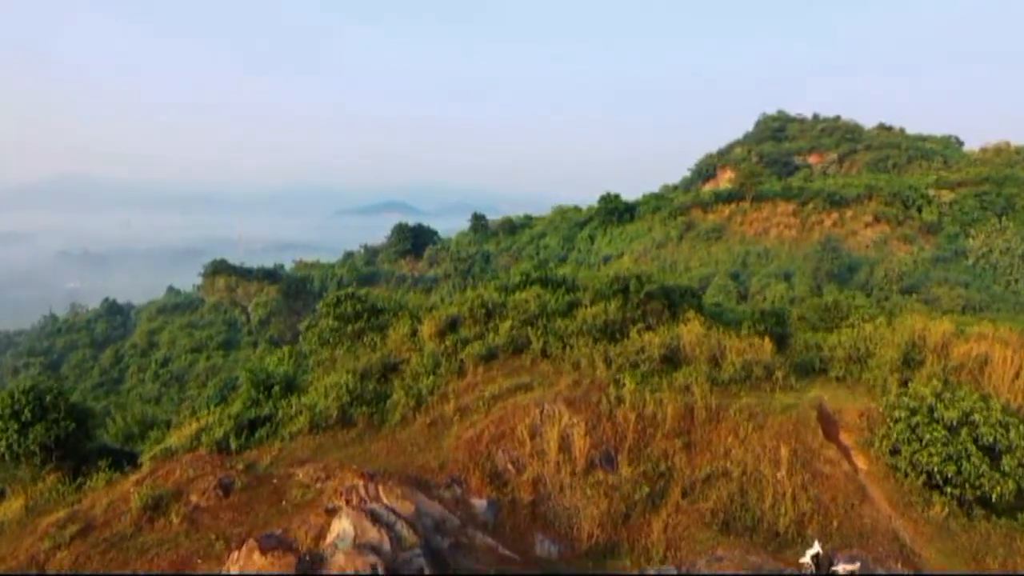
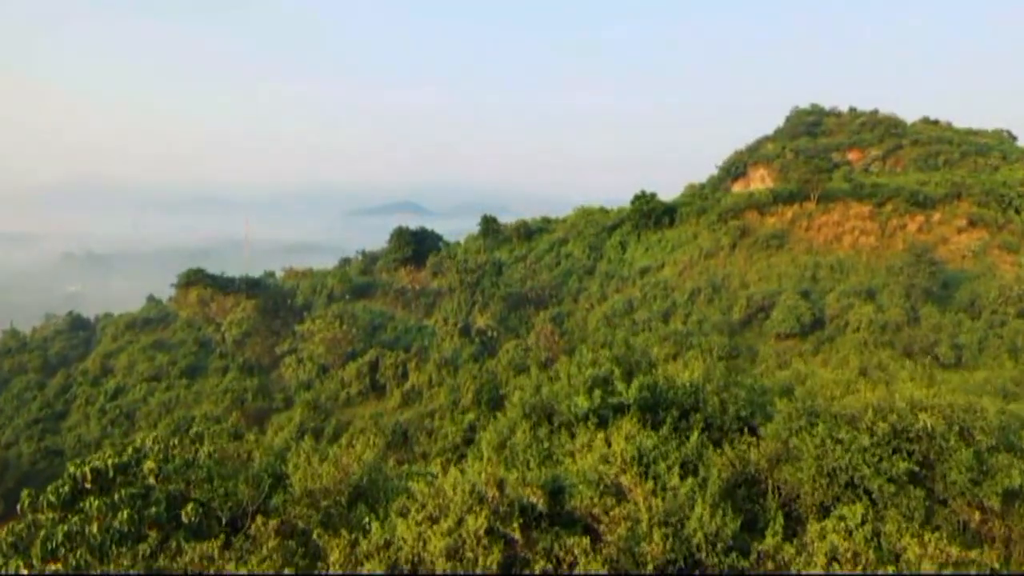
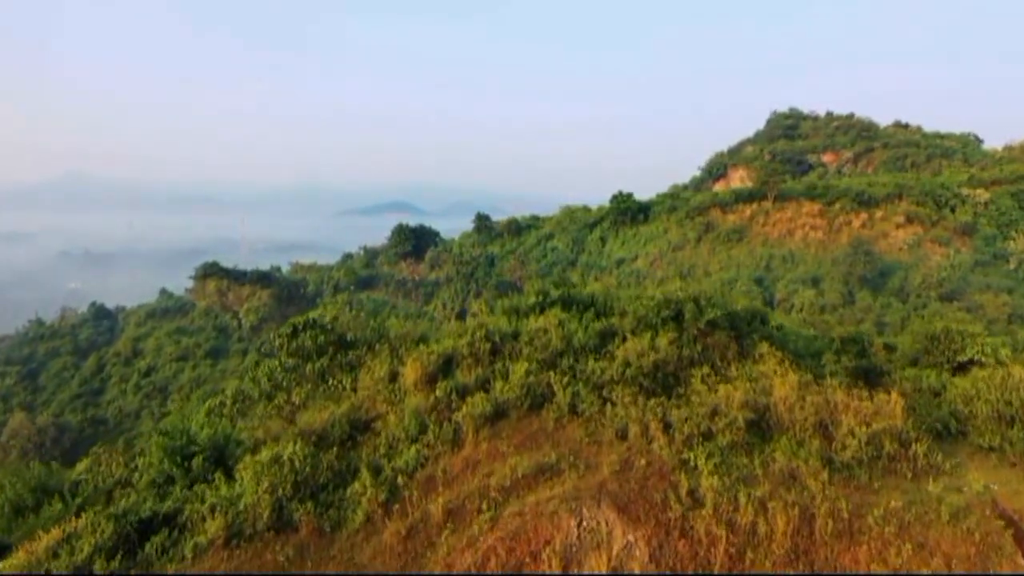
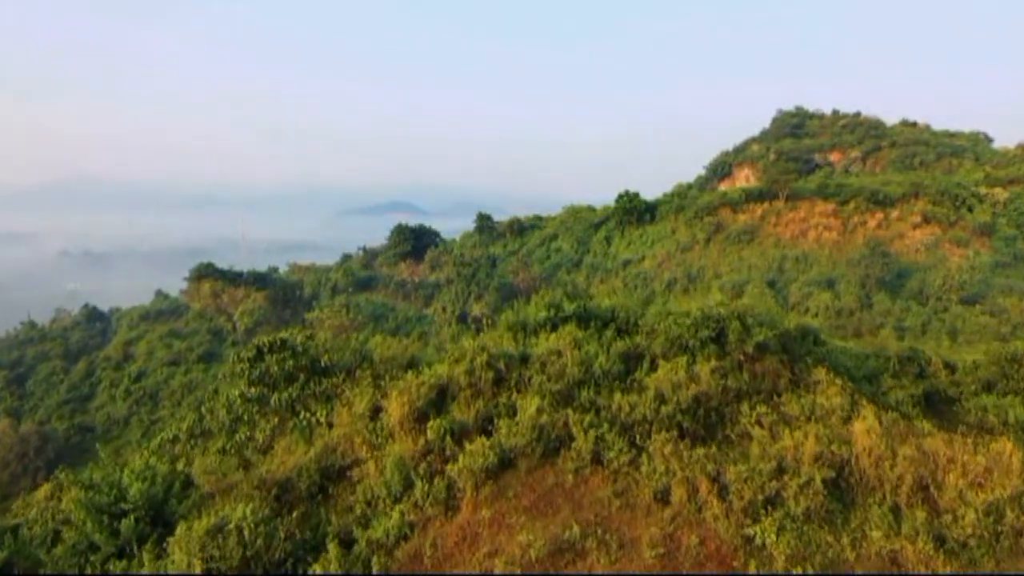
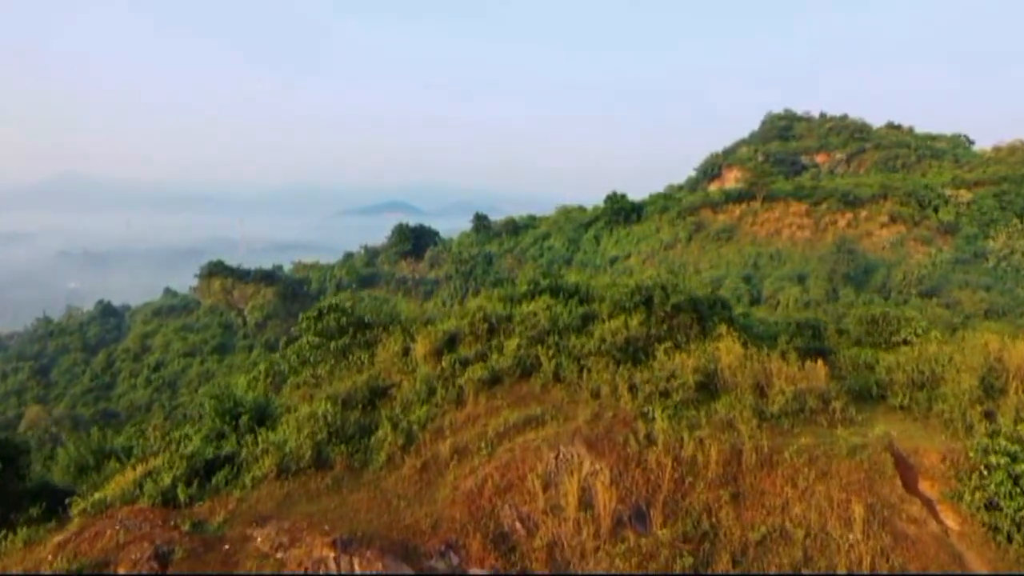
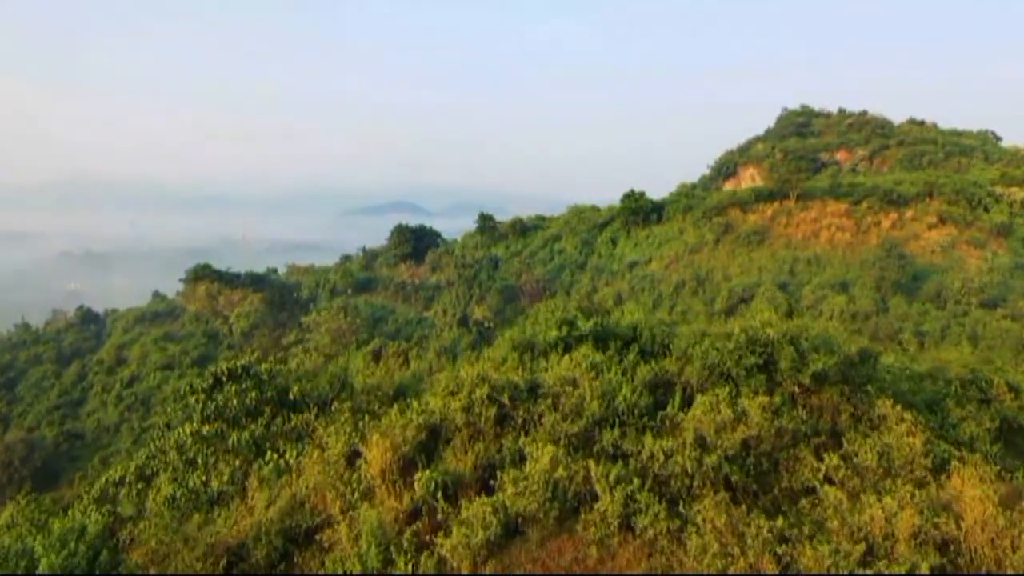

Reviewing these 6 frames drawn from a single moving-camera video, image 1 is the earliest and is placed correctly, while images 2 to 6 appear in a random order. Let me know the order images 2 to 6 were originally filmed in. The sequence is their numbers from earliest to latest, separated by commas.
5, 3, 4, 6, 2
